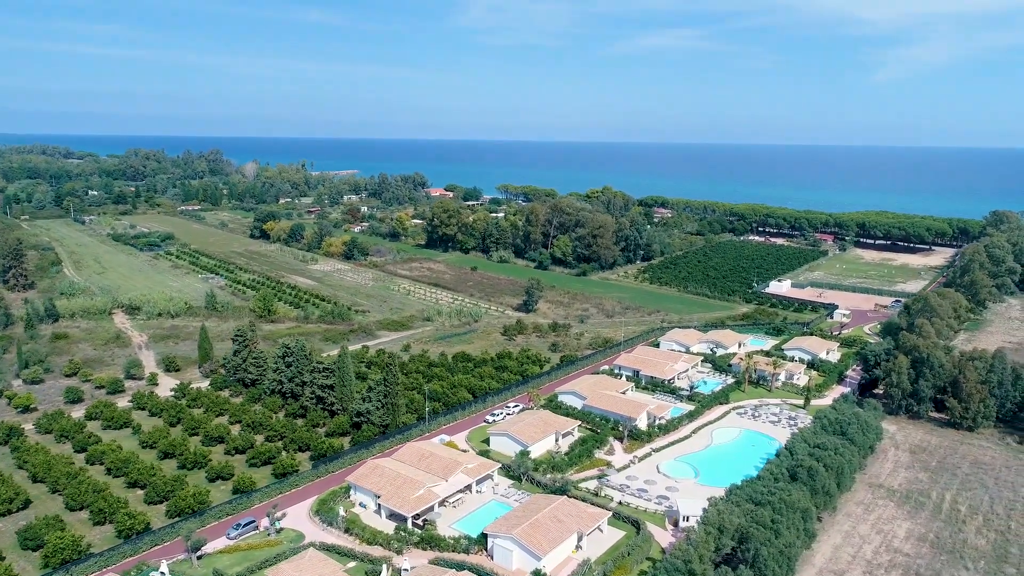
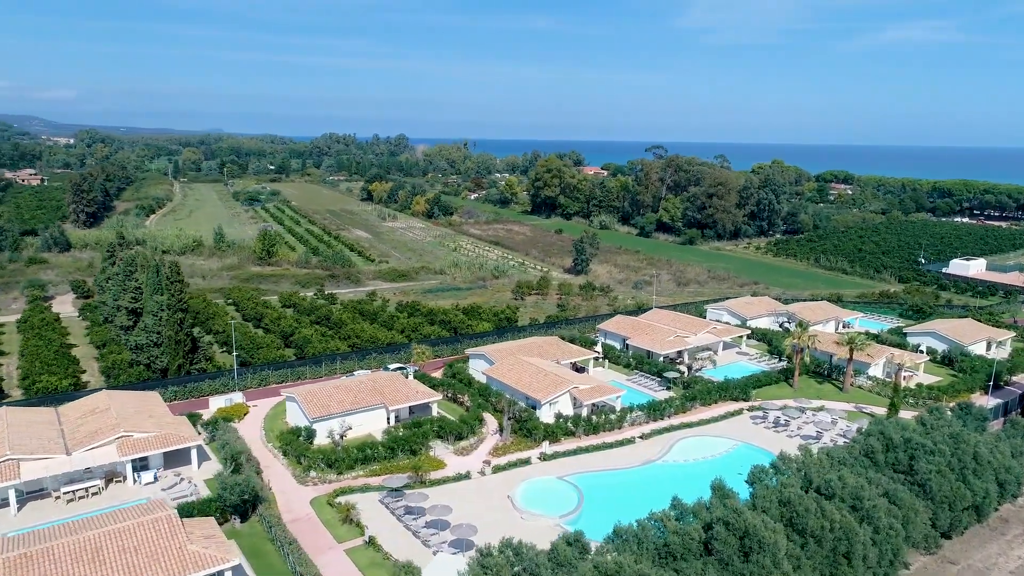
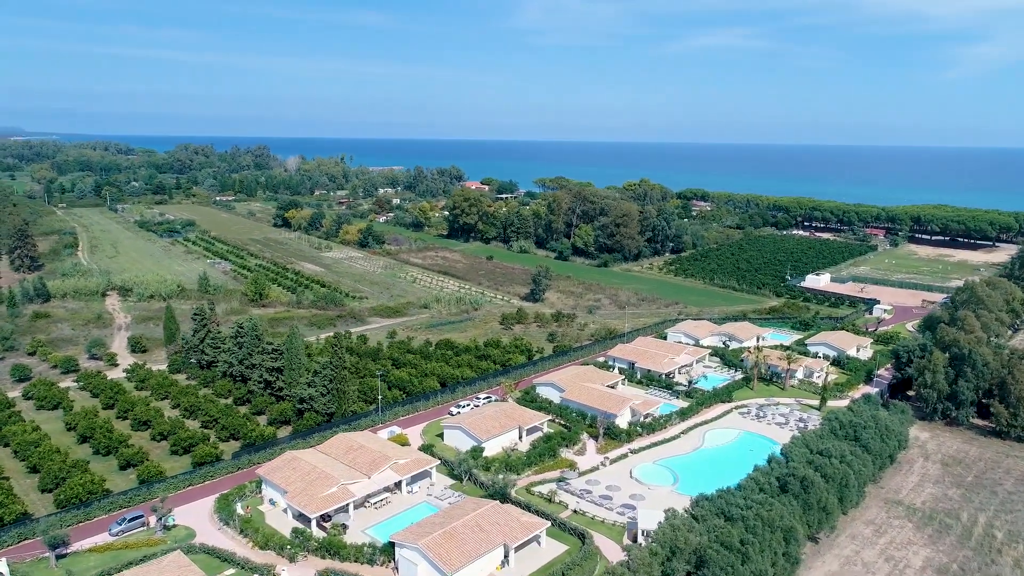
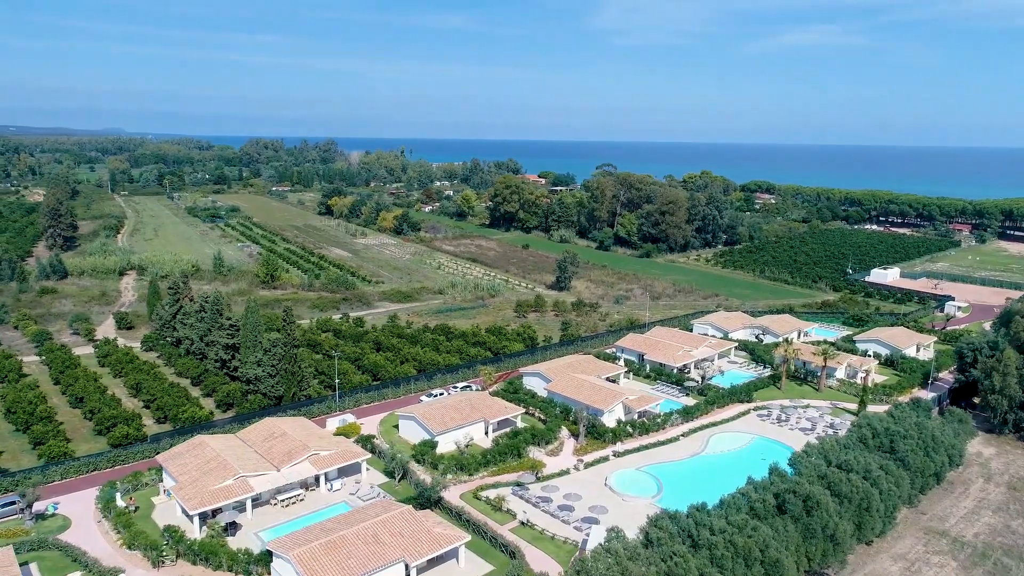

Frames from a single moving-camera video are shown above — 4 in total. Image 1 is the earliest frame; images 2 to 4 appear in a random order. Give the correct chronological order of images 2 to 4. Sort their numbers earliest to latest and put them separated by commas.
3, 4, 2
